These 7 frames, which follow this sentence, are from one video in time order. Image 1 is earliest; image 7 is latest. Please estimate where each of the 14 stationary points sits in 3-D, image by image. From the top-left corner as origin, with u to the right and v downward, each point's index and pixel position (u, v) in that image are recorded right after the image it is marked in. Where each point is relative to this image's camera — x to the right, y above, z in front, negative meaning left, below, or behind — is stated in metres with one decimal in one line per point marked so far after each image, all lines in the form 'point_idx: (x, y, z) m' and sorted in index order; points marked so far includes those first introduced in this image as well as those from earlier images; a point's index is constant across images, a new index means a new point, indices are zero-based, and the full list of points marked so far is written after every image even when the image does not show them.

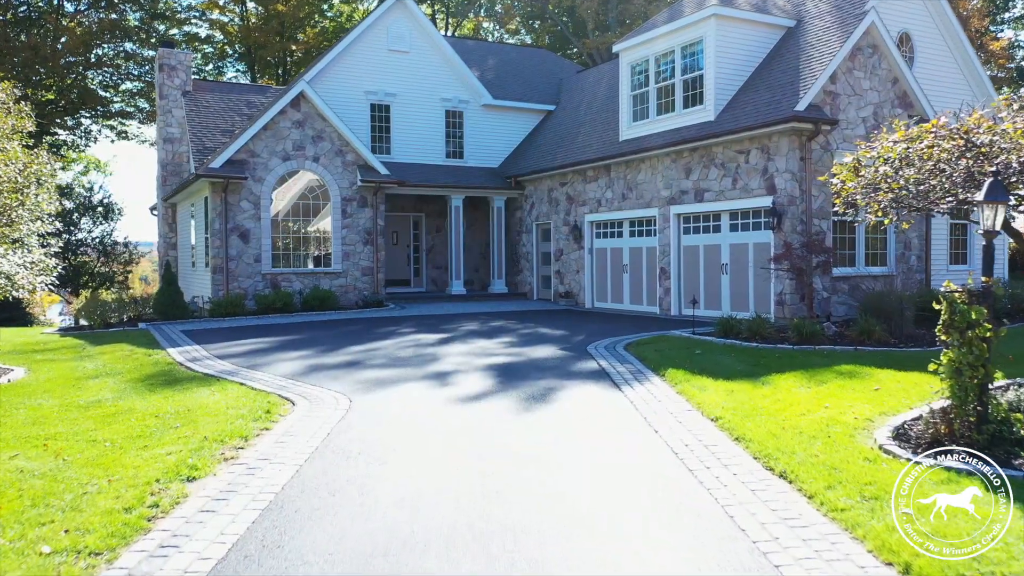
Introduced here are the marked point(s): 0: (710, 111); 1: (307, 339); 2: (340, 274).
0: (+3.0, +2.7, +15.4) m
1: (-2.6, -0.6, +12.9) m
2: (-3.2, +0.2, +19.2) m
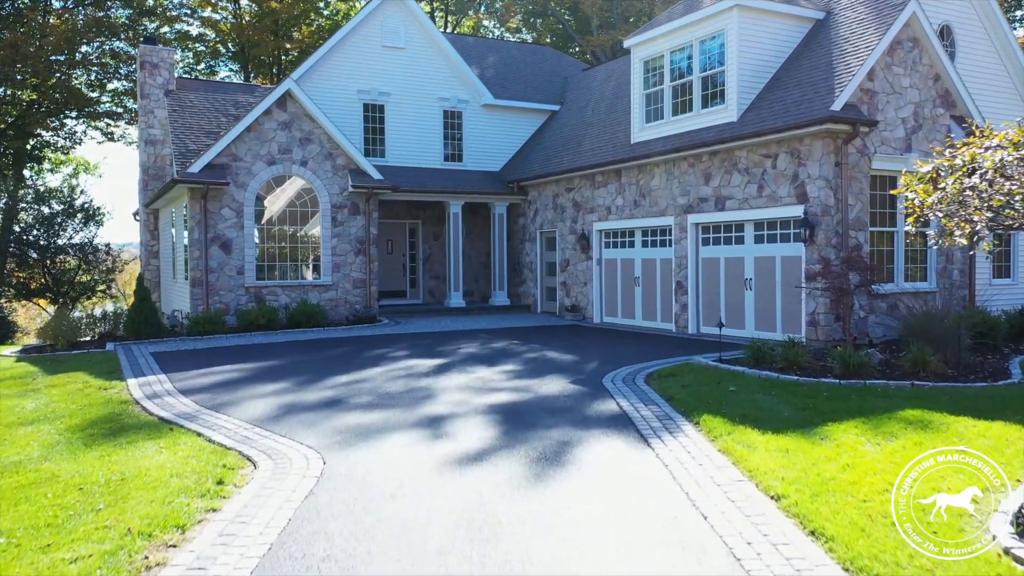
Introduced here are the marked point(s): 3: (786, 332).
0: (+3.0, +2.4, +14.0) m
1: (-2.6, -0.9, +11.6) m
2: (-3.2, 0.0, +17.8) m
3: (+3.5, -0.6, +13.1) m
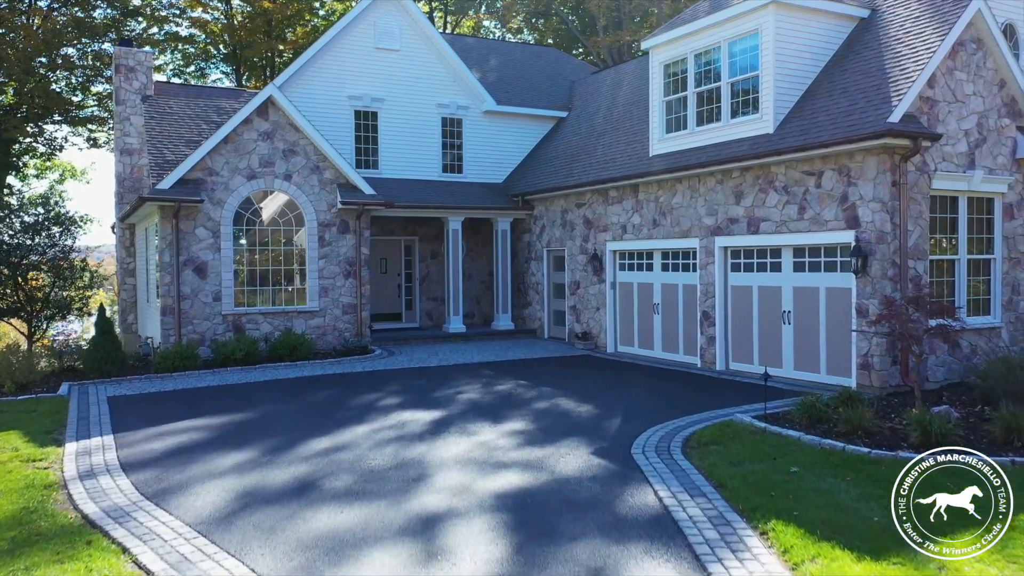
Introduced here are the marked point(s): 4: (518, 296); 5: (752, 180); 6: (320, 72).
0: (+3.1, +2.0, +12.4) m
1: (-2.5, -1.3, +9.9) m
2: (-3.1, -0.4, +16.2) m
3: (+3.6, -1.0, +11.4) m
4: (+0.1, -0.2, +19.4) m
5: (+3.0, +1.3, +12.6) m
6: (-3.4, +3.8, +18.0) m
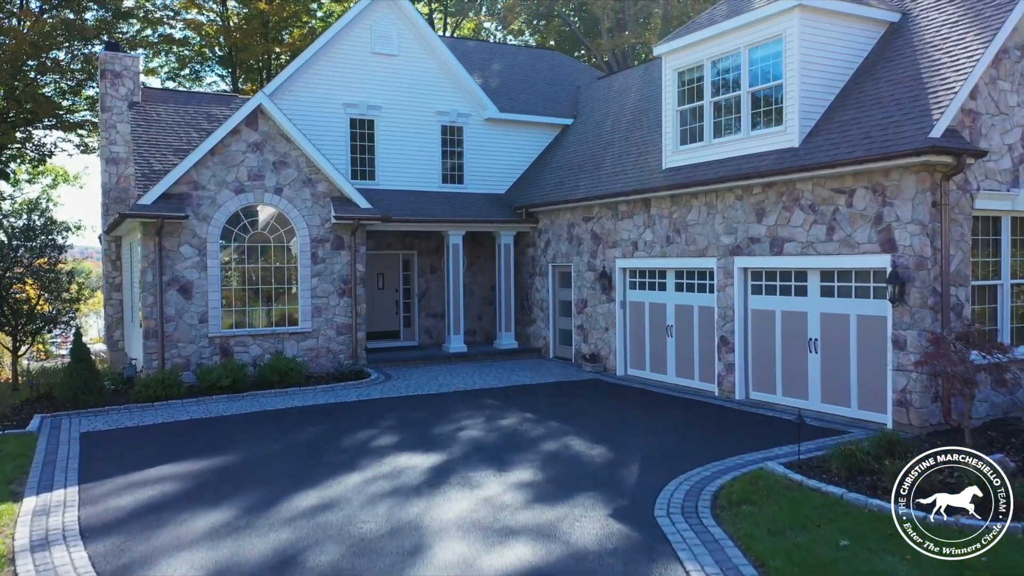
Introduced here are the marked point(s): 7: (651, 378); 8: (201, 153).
0: (+3.2, +1.7, +11.5) m
1: (-2.4, -1.6, +9.1) m
2: (-3.0, -0.7, +15.3) m
3: (+3.7, -1.3, +10.6) m
4: (+0.2, -0.5, +18.5) m
5: (+3.0, +1.0, +11.7) m
6: (-3.3, +3.5, +17.1) m
7: (+2.0, -1.3, +14.6) m
8: (-4.3, +1.9, +14.2) m
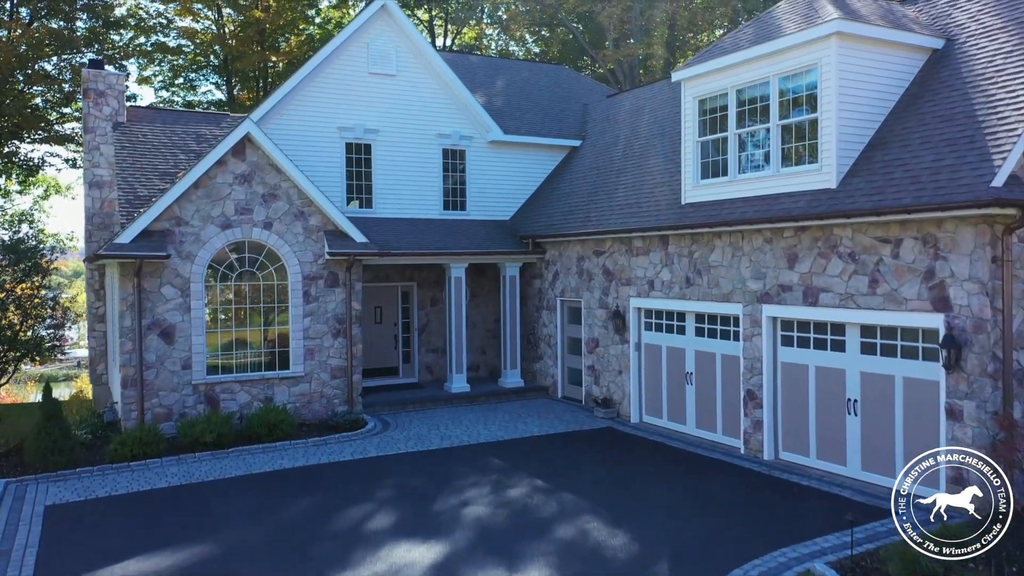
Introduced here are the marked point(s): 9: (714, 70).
0: (+3.3, +1.2, +10.5) m
1: (-2.3, -2.2, +8.0) m
2: (-2.9, -1.3, +14.3) m
3: (+3.8, -1.8, +9.5) m
4: (+0.3, -1.0, +17.5) m
5: (+3.1, +0.5, +10.7) m
6: (-3.2, +2.9, +16.1) m
7: (+2.1, -1.9, +13.6) m
8: (-4.2, +1.3, +13.2) m
9: (+2.4, +2.6, +12.2) m
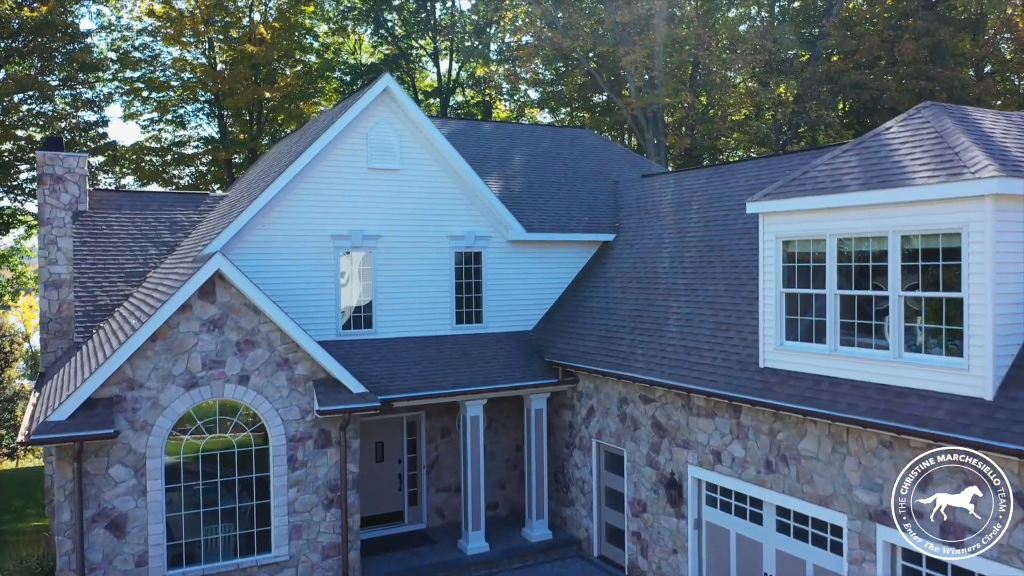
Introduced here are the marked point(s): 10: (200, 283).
0: (+3.6, -0.7, +7.9) m
1: (-2.0, -4.0, +5.4) m
2: (-2.6, -3.2, +11.7) m
3: (+4.1, -3.7, +6.9) m
4: (+0.6, -2.9, +14.9) m
5: (+3.5, -1.4, +8.0) m
6: (-2.9, +1.1, +13.5) m
7: (+2.4, -3.7, +11.0) m
8: (-3.9, -0.6, +10.6) m
9: (+2.8, +0.7, +9.5) m
10: (-3.3, 0.0, +10.8) m
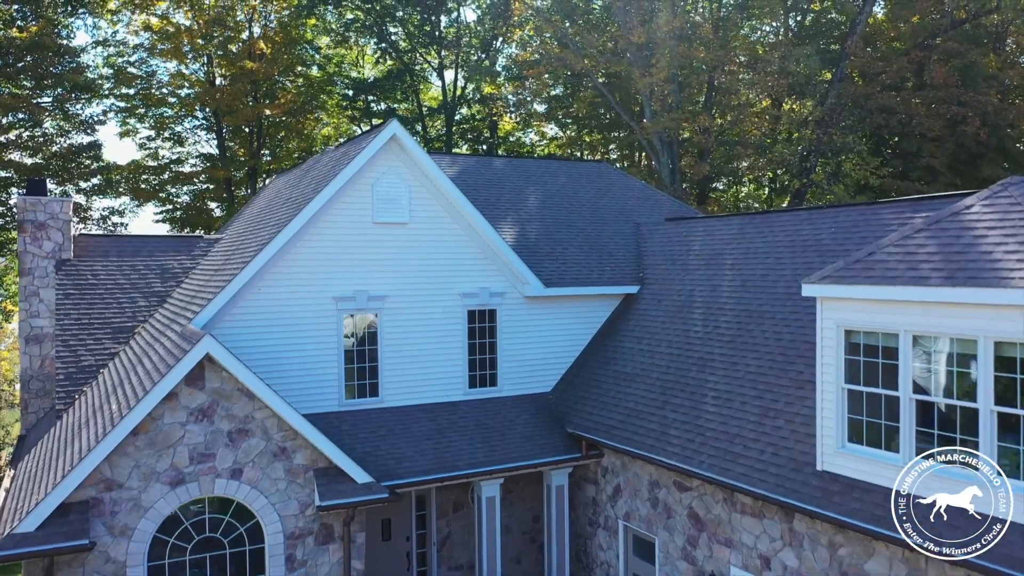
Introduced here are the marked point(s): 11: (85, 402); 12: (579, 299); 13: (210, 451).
0: (+3.8, -1.5, +6.7) m
1: (-1.7, -4.9, +4.2) m
2: (-2.4, -4.0, +10.5) m
3: (+4.4, -4.5, +5.7) m
4: (+0.9, -3.7, +13.7) m
5: (+3.7, -2.2, +6.9) m
6: (-2.6, +0.2, +12.3) m
7: (+2.7, -4.6, +9.8) m
8: (-3.7, -1.4, +9.4) m
9: (+3.0, -0.1, +8.4) m
10: (-3.1, -0.8, +9.6) m
11: (-5.3, -1.4, +12.7) m
12: (+1.0, -0.2, +14.9) m
13: (-3.0, -1.6, +10.0) m
